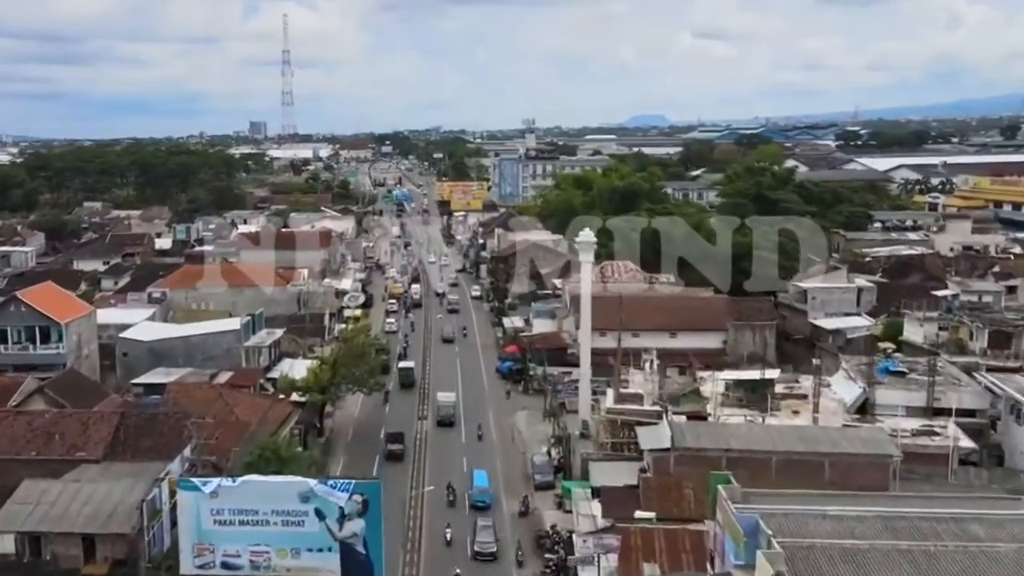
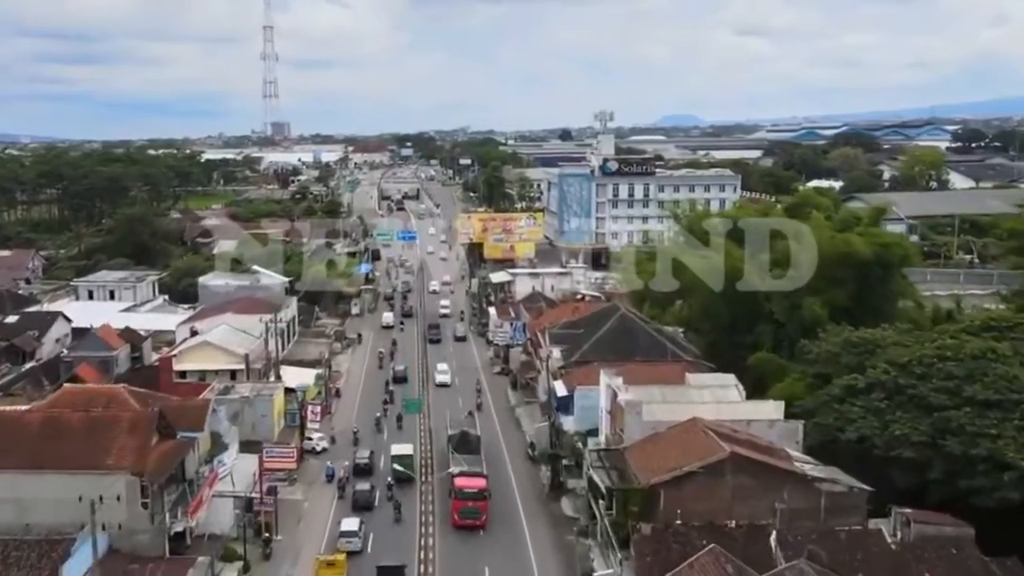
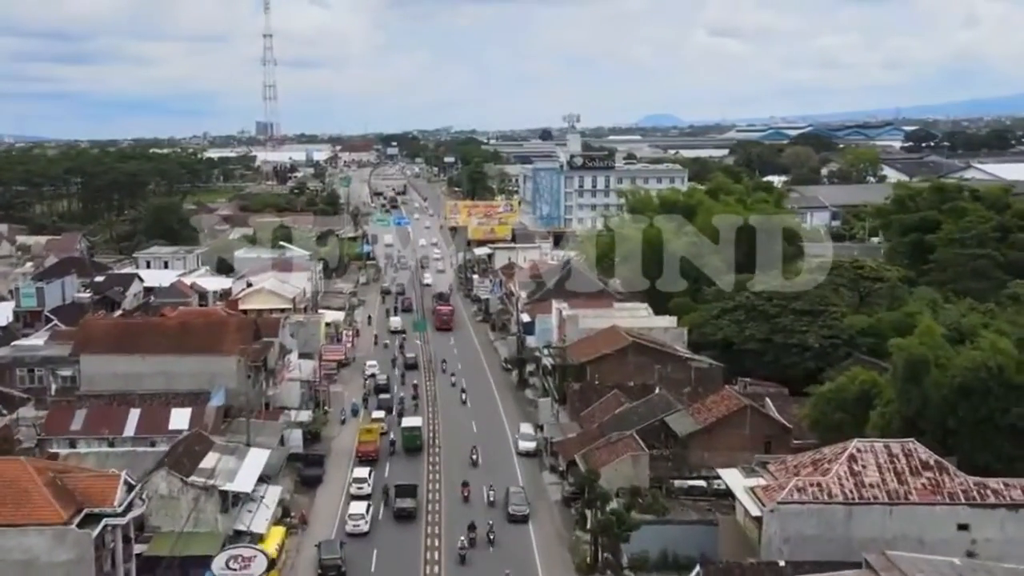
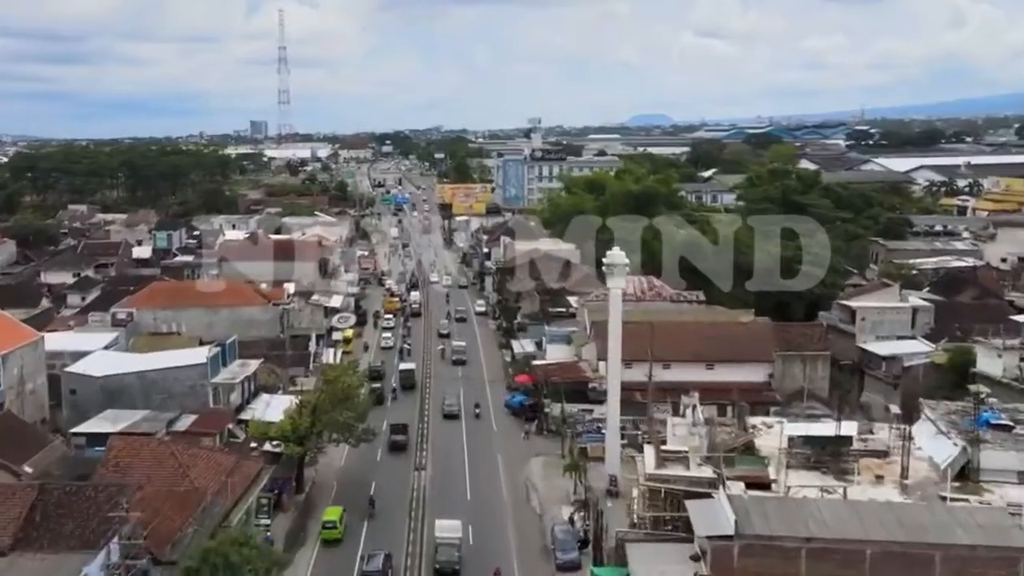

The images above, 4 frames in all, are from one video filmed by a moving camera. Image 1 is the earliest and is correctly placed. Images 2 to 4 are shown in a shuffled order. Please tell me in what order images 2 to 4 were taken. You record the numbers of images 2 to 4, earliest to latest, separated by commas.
4, 3, 2
